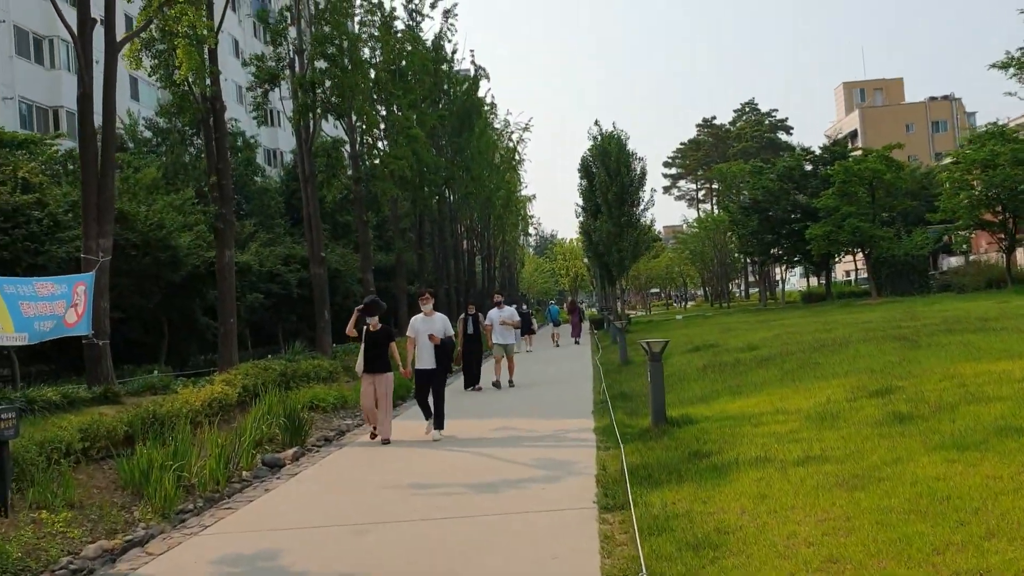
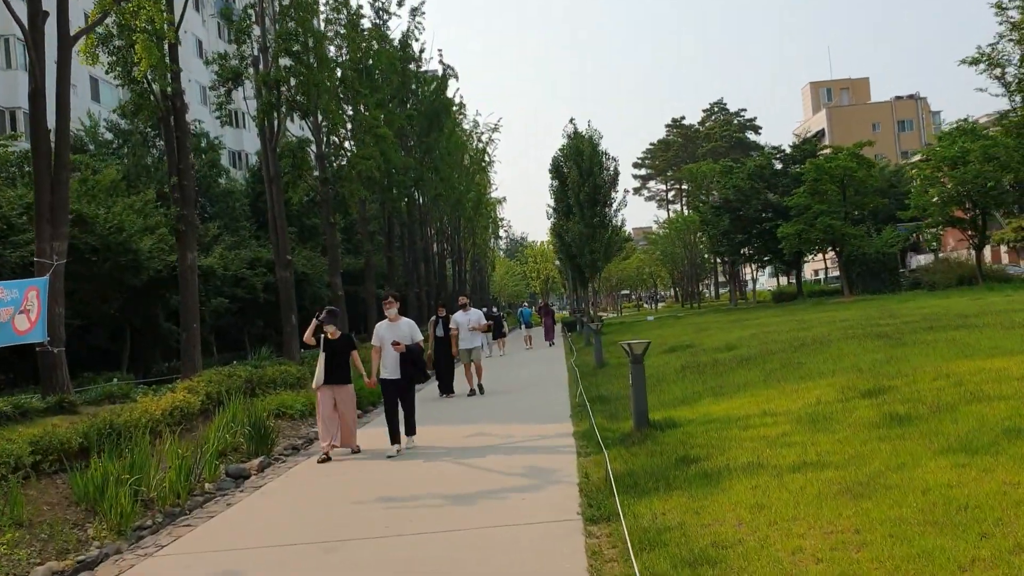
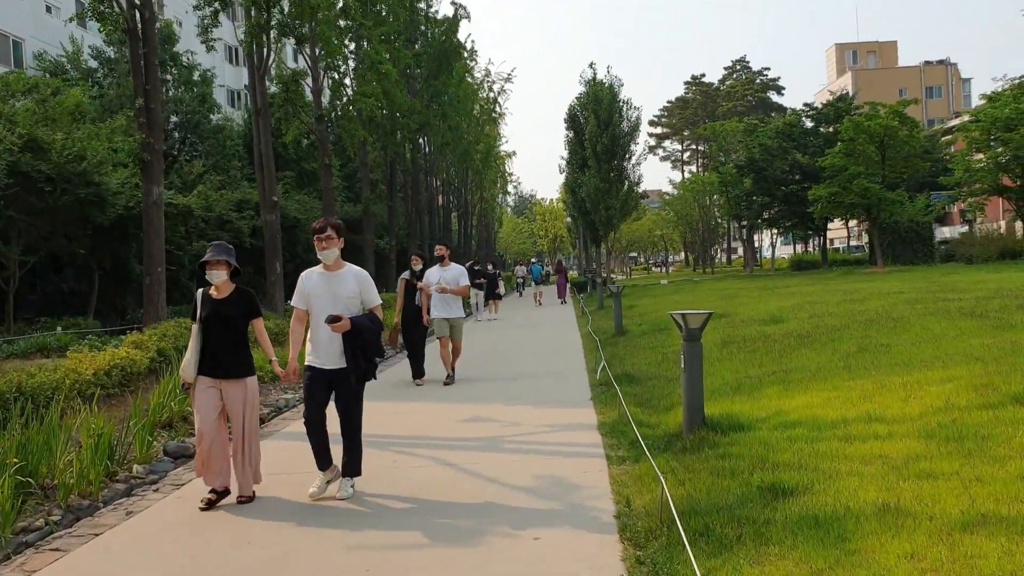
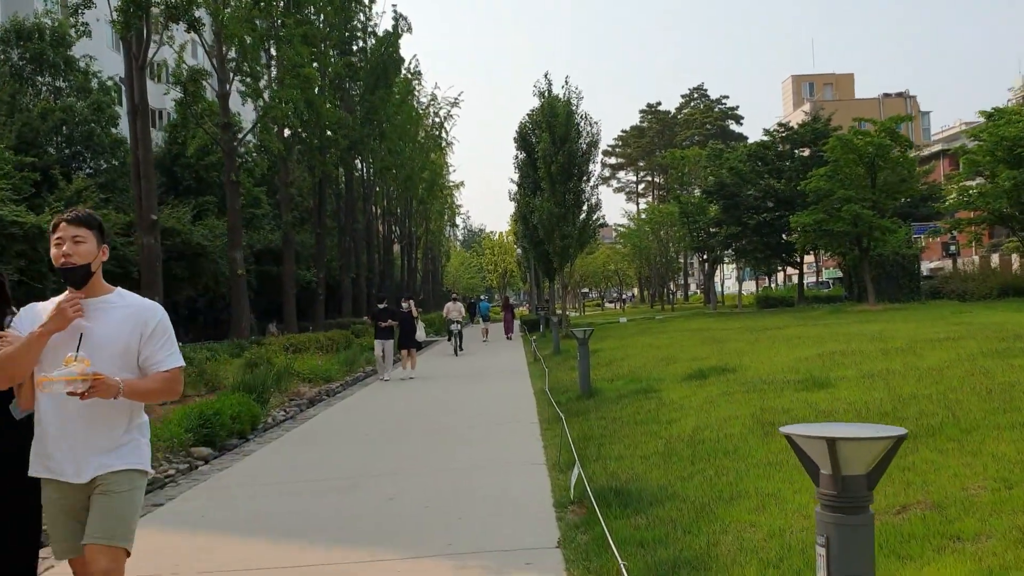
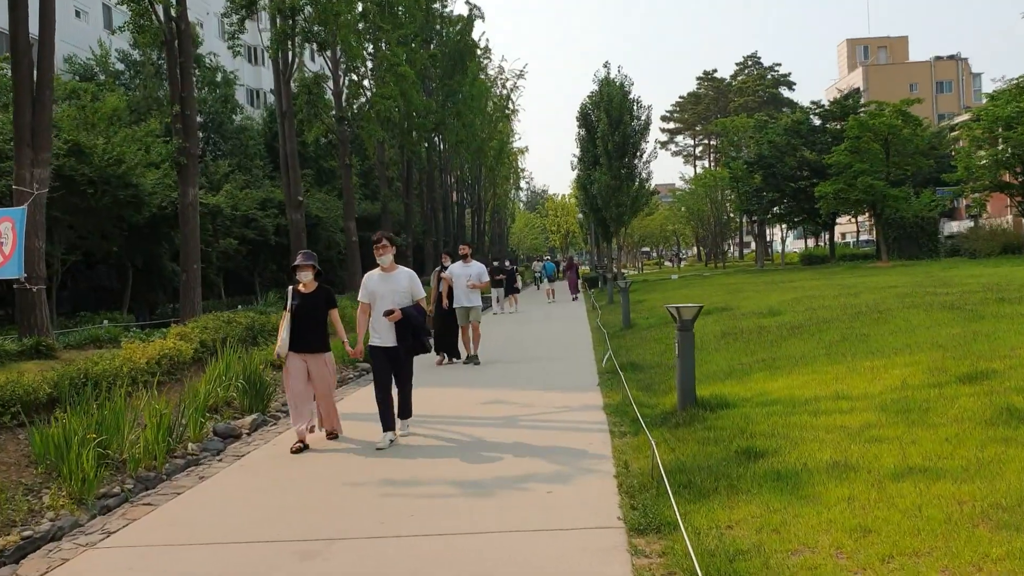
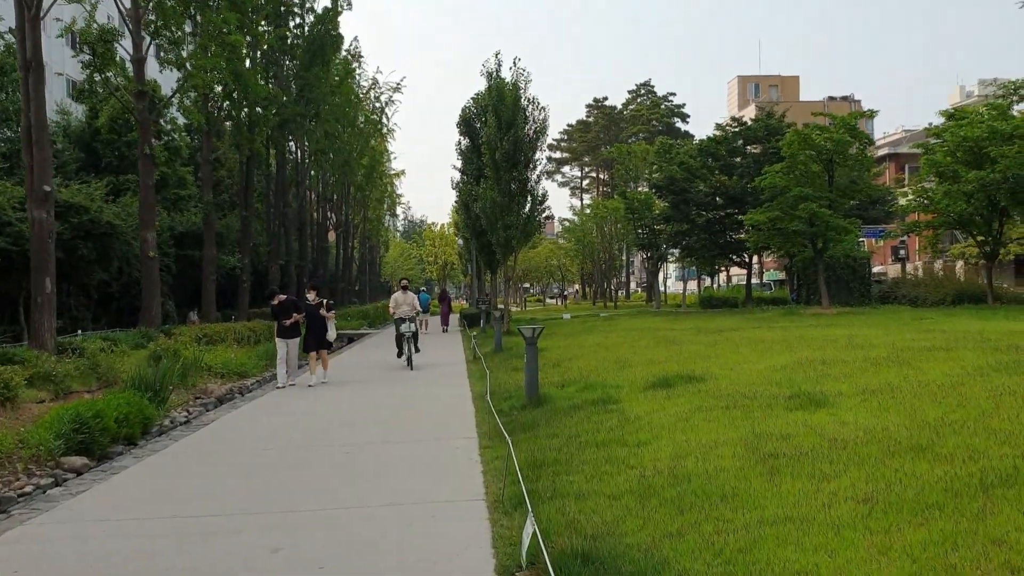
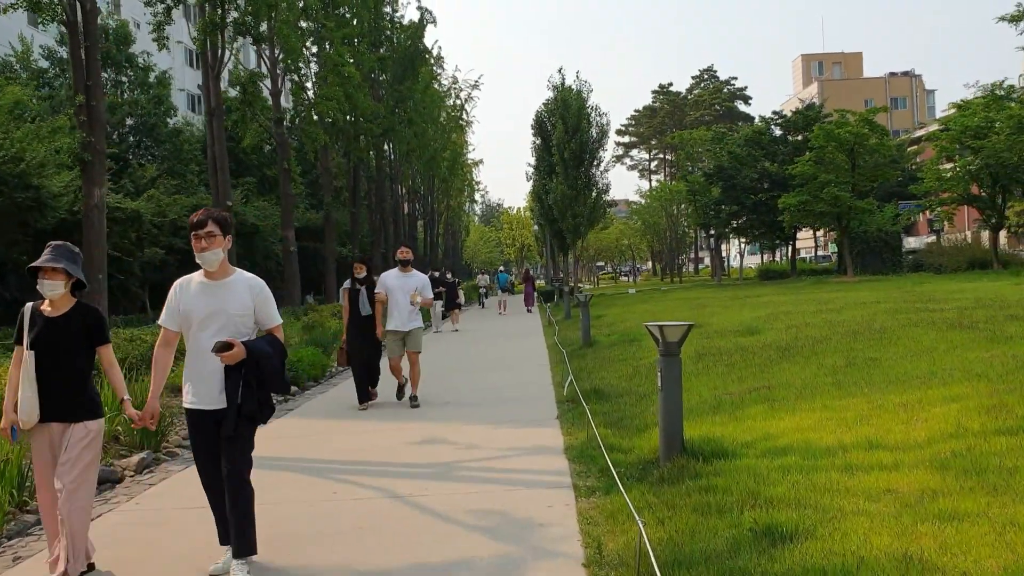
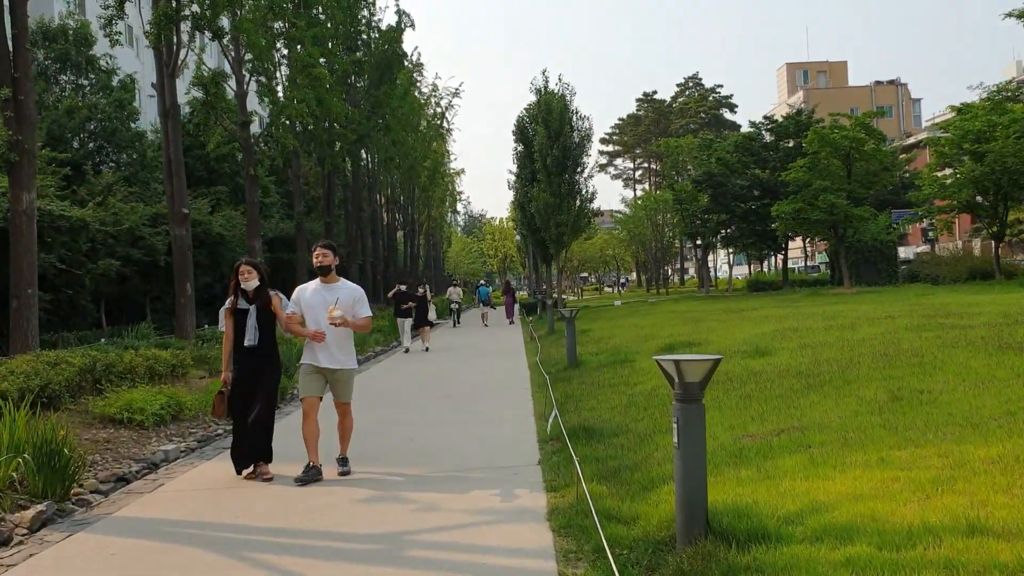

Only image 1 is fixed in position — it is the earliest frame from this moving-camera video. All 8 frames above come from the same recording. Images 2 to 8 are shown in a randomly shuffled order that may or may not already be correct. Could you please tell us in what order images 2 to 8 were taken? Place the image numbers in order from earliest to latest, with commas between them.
2, 5, 3, 7, 8, 4, 6
